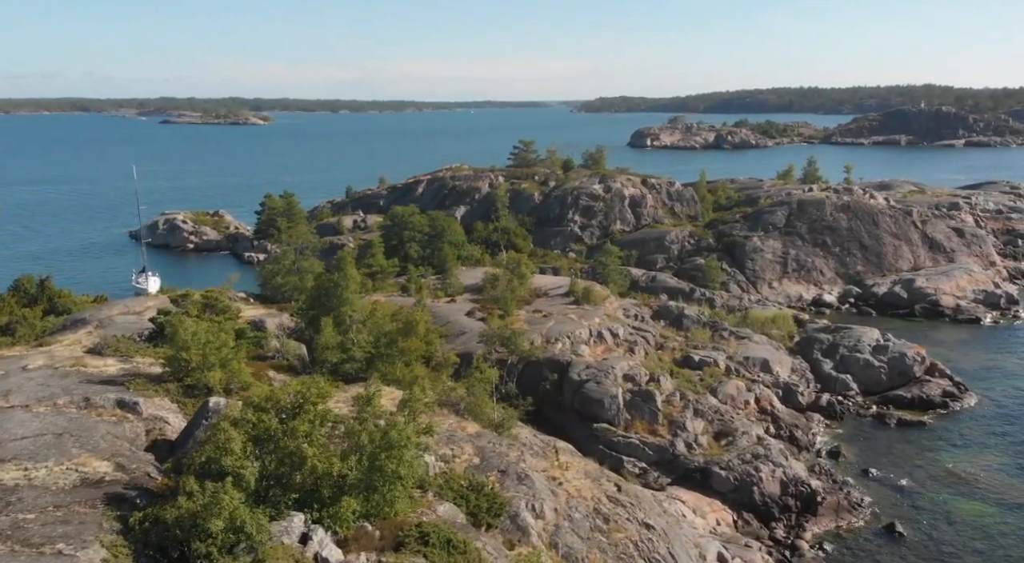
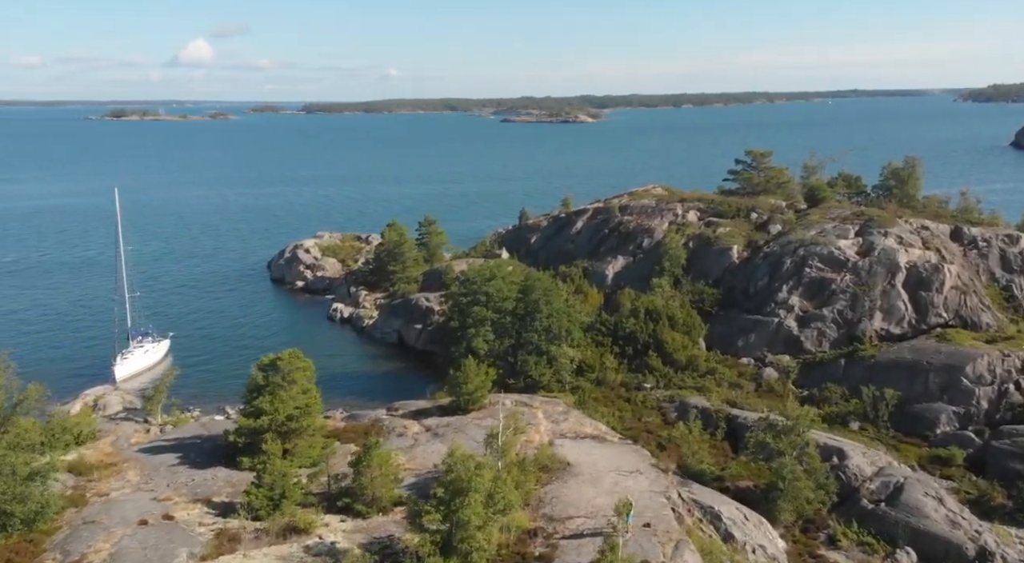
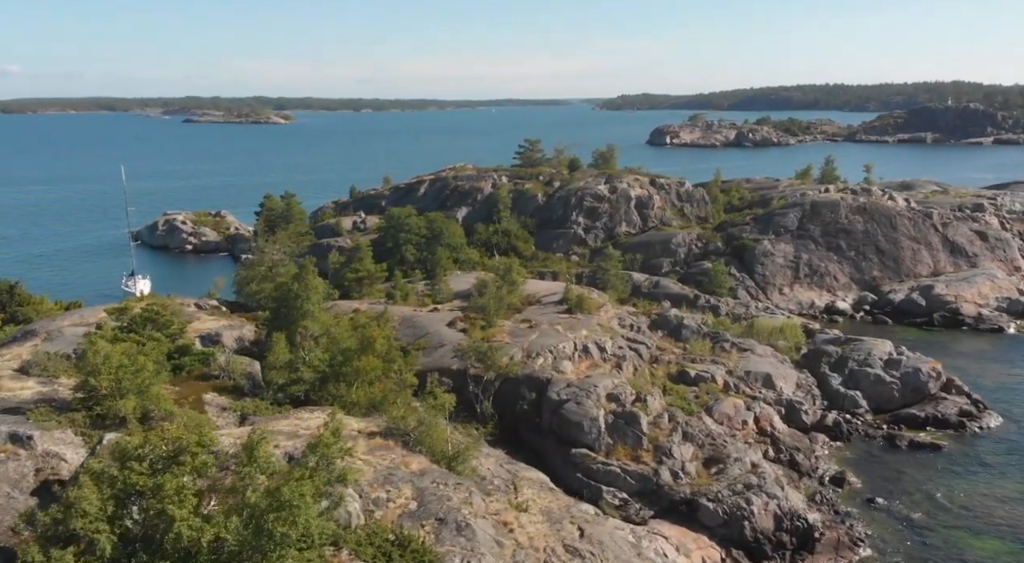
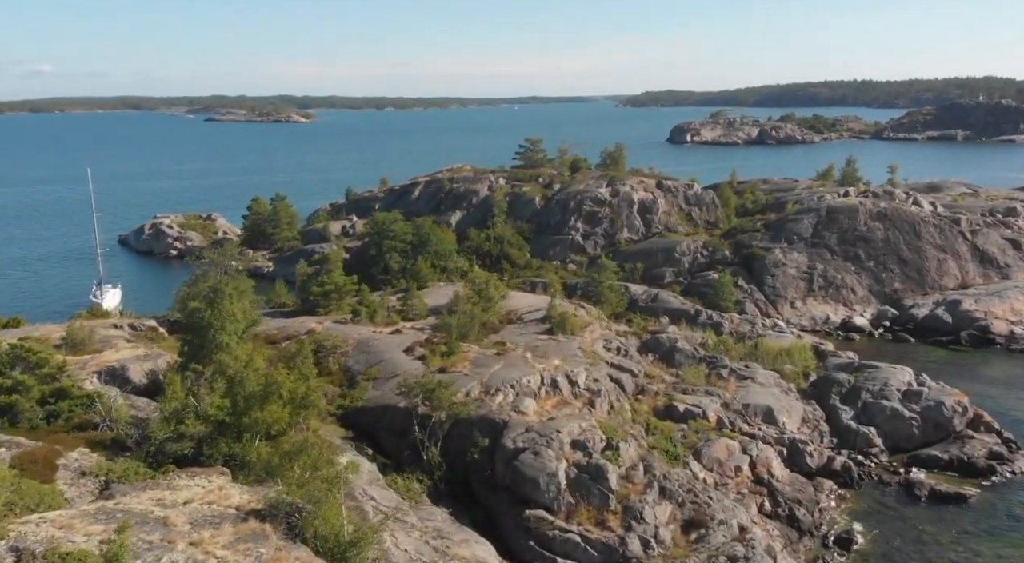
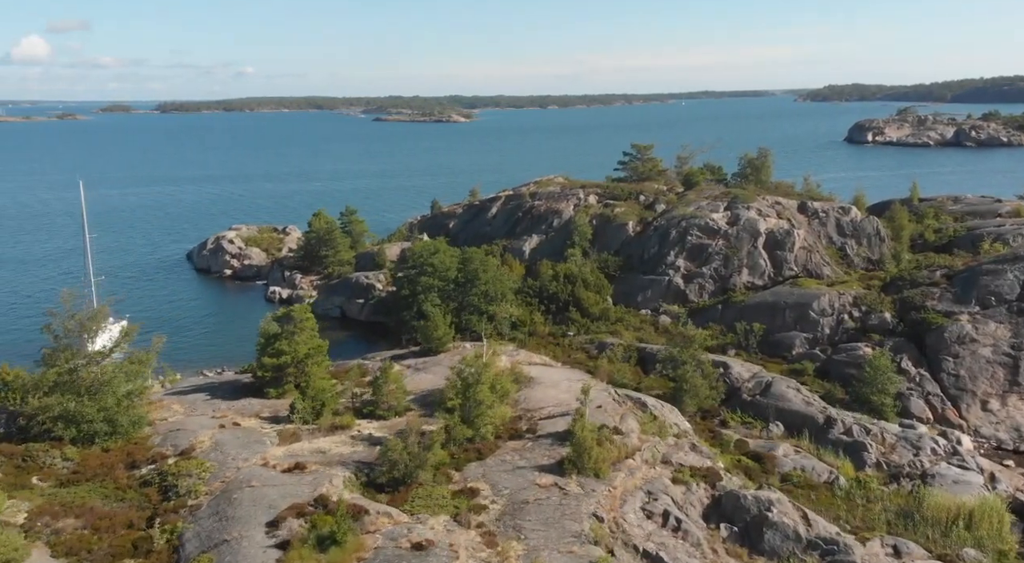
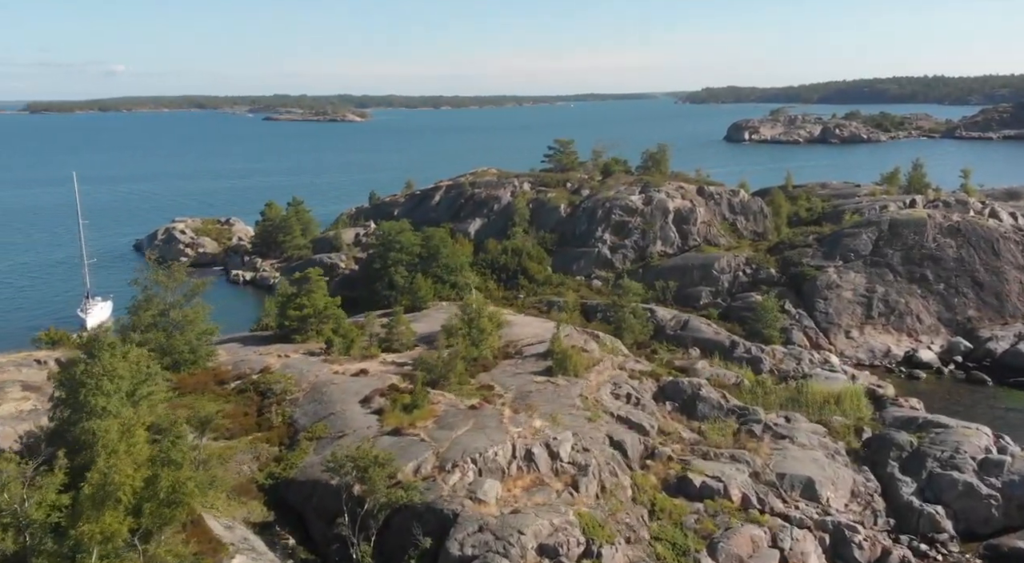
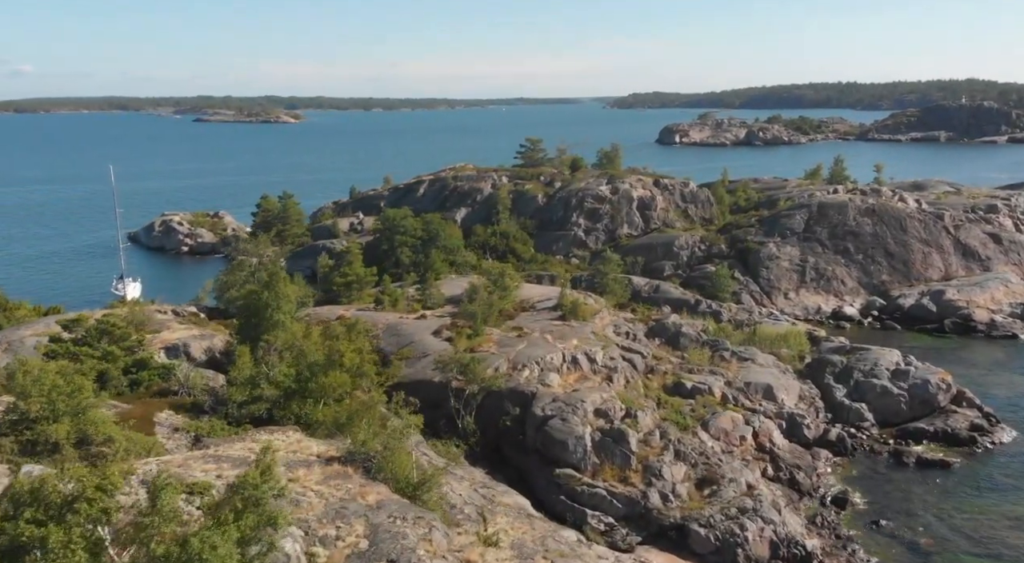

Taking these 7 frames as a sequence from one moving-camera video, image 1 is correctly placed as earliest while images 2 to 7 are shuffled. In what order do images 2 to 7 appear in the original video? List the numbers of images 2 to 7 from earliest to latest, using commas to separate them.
3, 7, 4, 6, 5, 2
